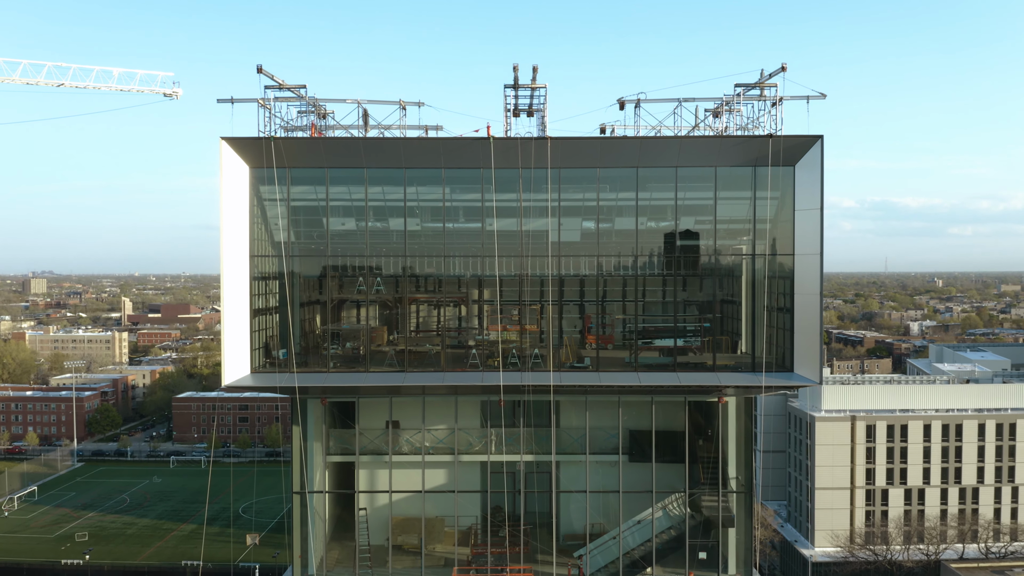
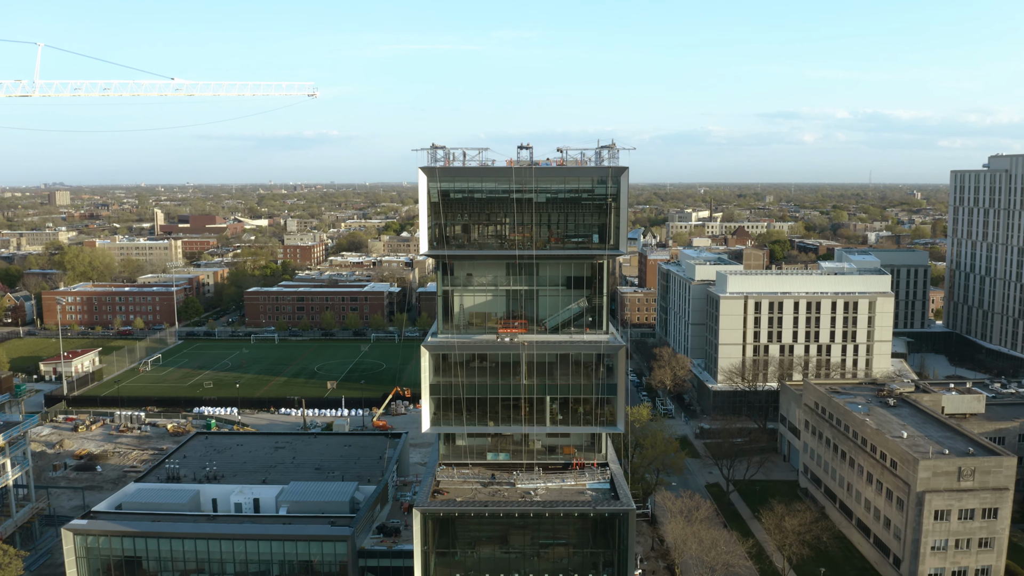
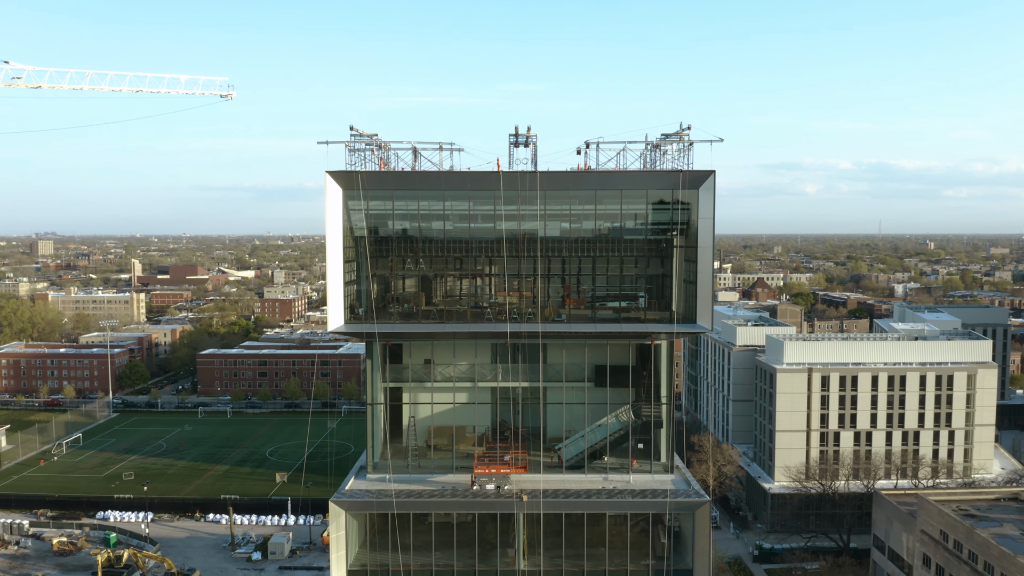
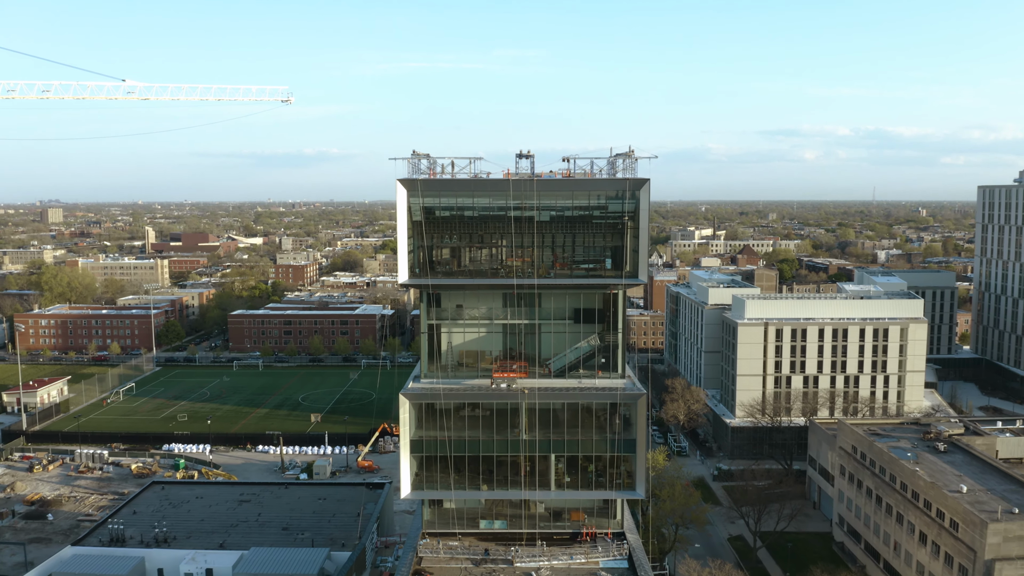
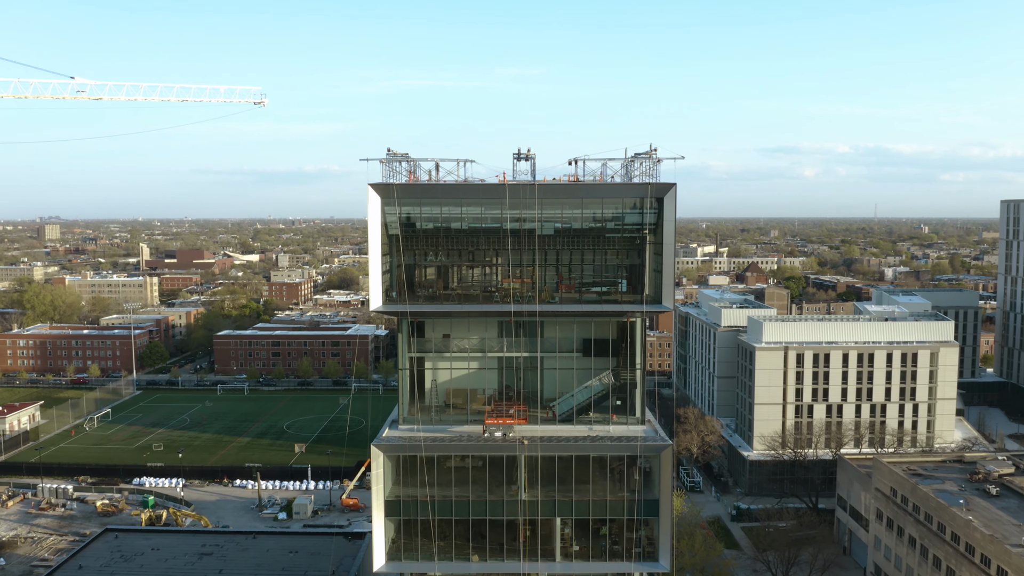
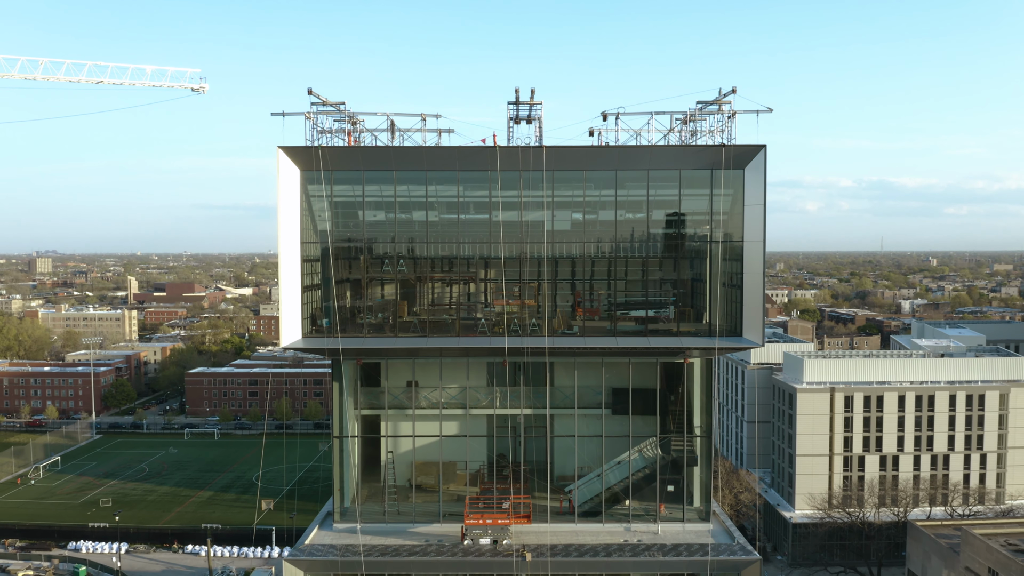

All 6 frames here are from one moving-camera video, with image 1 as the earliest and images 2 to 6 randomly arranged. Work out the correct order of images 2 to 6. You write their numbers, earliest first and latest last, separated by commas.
6, 3, 5, 4, 2
